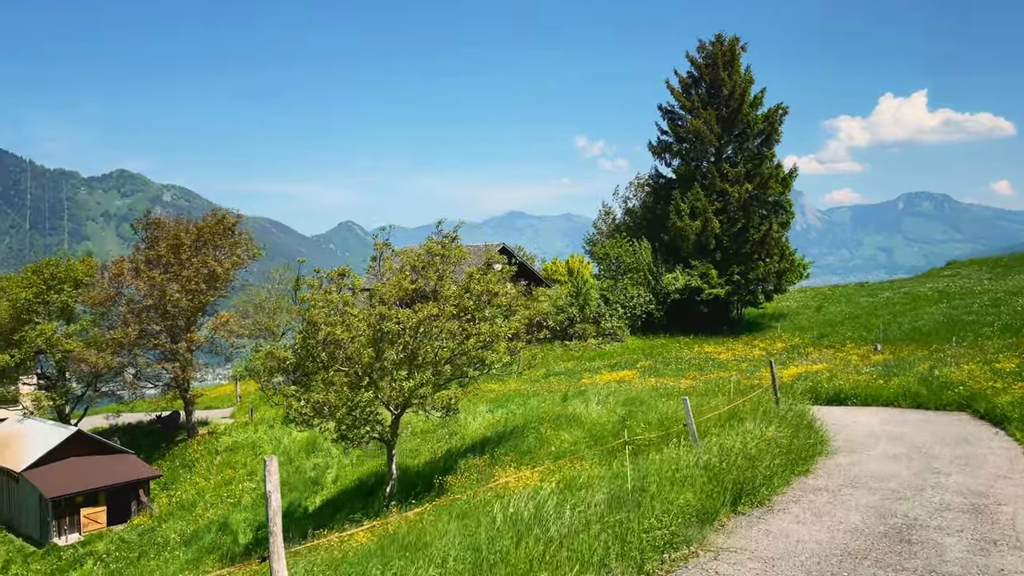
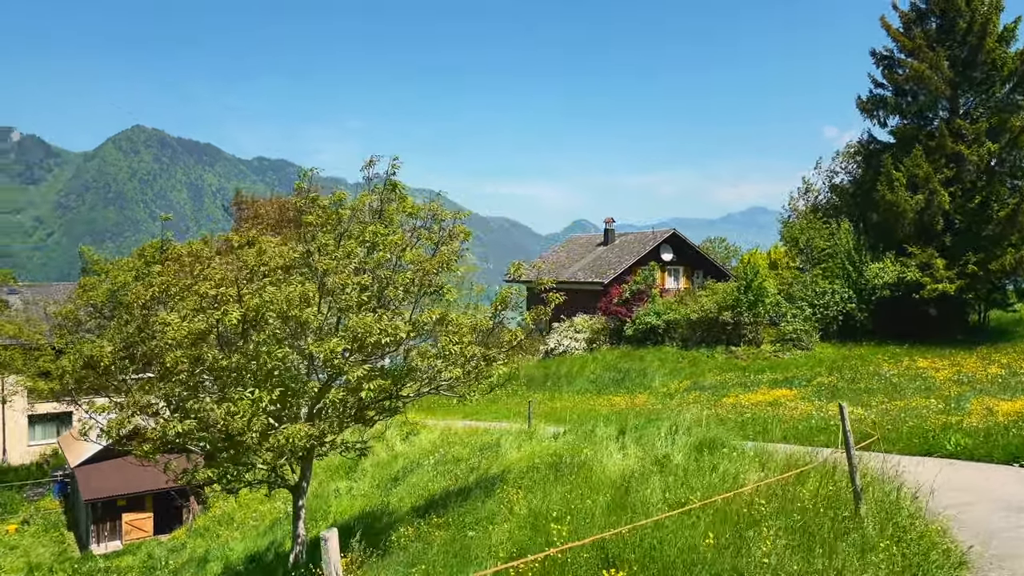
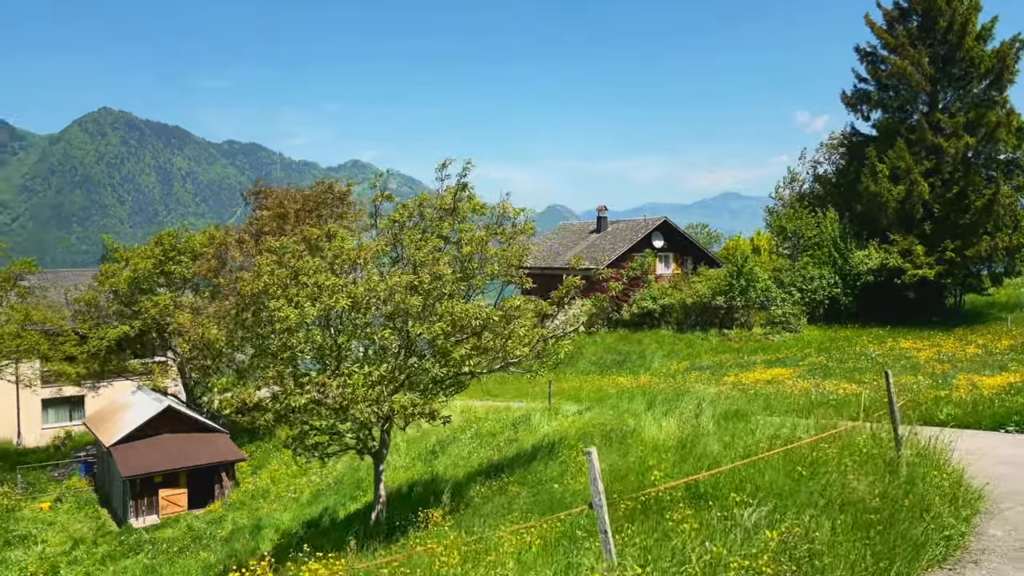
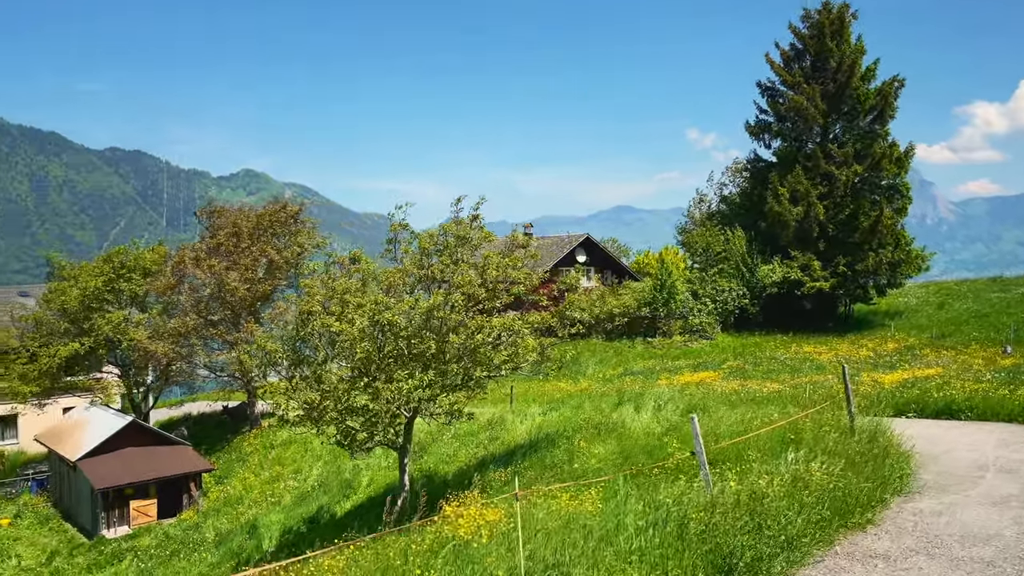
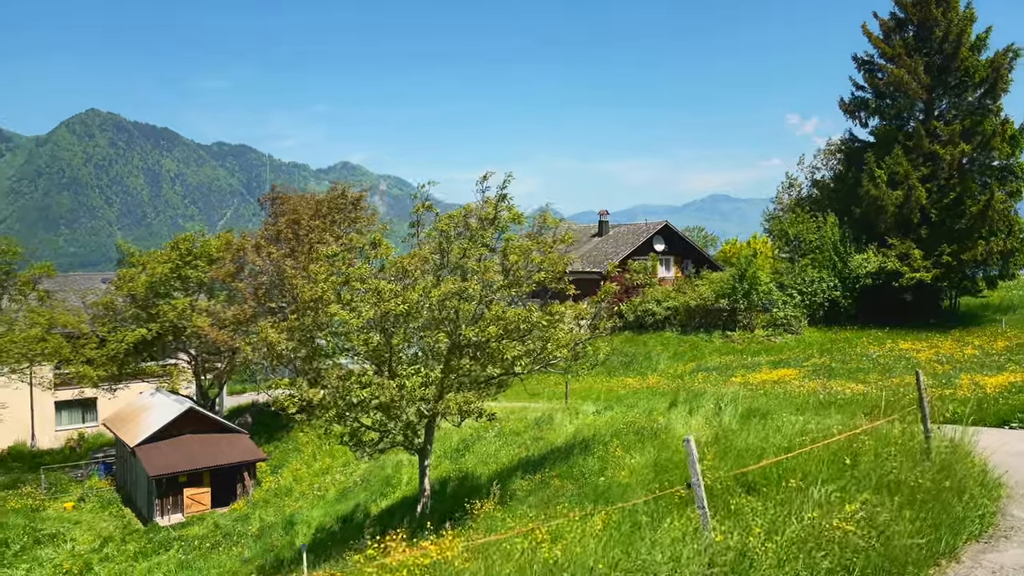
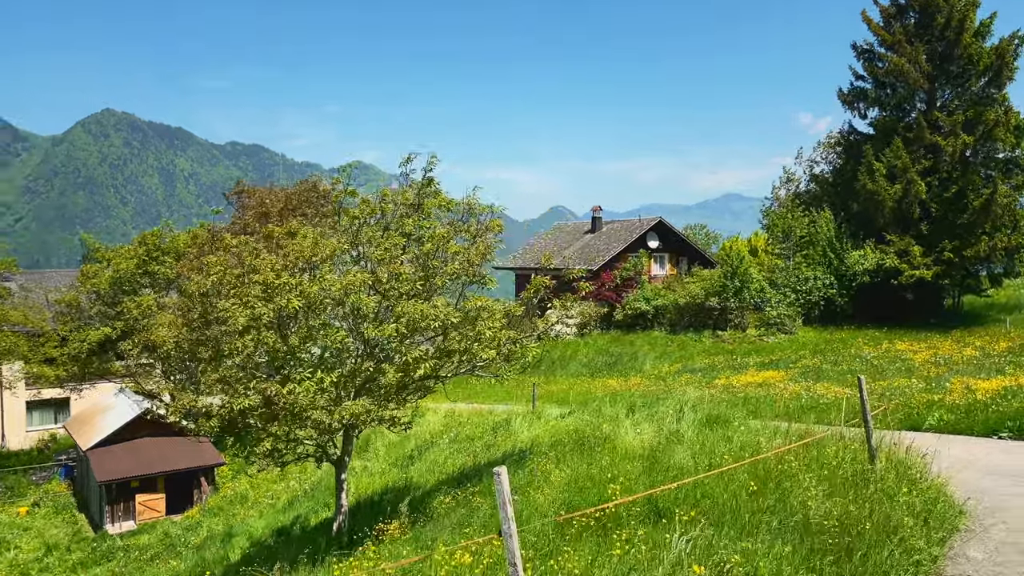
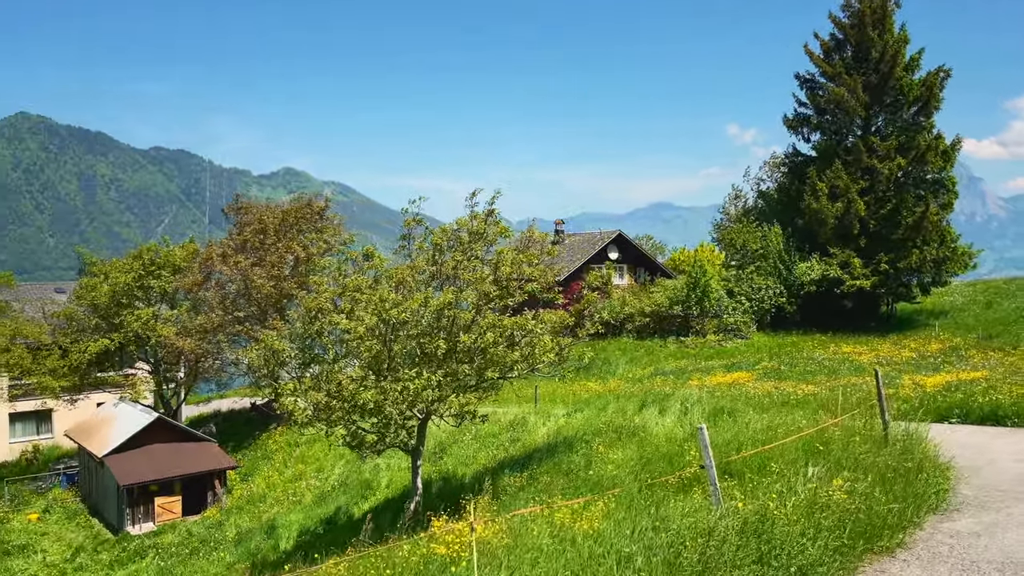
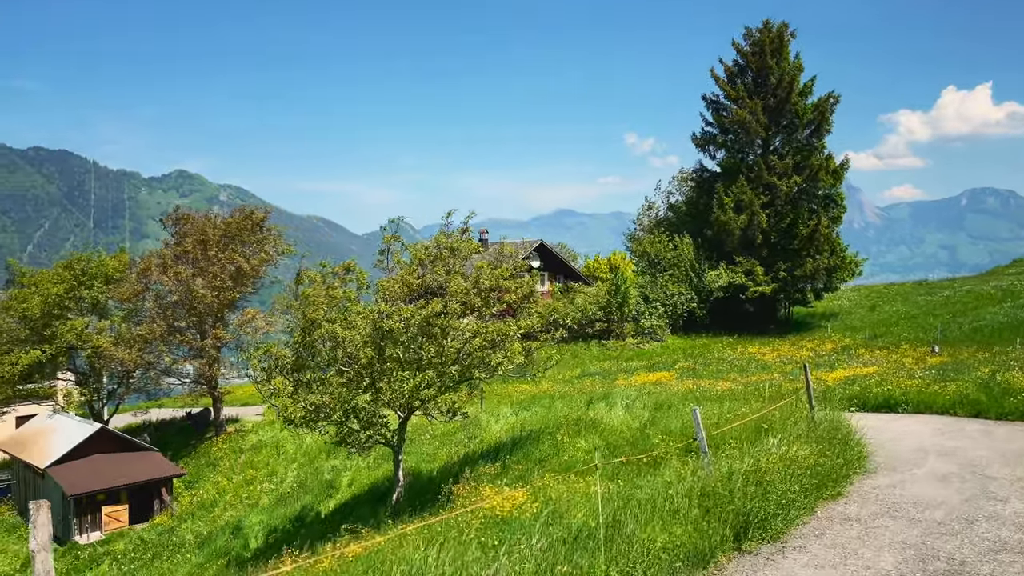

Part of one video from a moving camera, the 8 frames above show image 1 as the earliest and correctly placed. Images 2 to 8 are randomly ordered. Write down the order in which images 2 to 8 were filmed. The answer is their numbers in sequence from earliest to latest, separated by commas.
8, 4, 7, 5, 3, 6, 2
